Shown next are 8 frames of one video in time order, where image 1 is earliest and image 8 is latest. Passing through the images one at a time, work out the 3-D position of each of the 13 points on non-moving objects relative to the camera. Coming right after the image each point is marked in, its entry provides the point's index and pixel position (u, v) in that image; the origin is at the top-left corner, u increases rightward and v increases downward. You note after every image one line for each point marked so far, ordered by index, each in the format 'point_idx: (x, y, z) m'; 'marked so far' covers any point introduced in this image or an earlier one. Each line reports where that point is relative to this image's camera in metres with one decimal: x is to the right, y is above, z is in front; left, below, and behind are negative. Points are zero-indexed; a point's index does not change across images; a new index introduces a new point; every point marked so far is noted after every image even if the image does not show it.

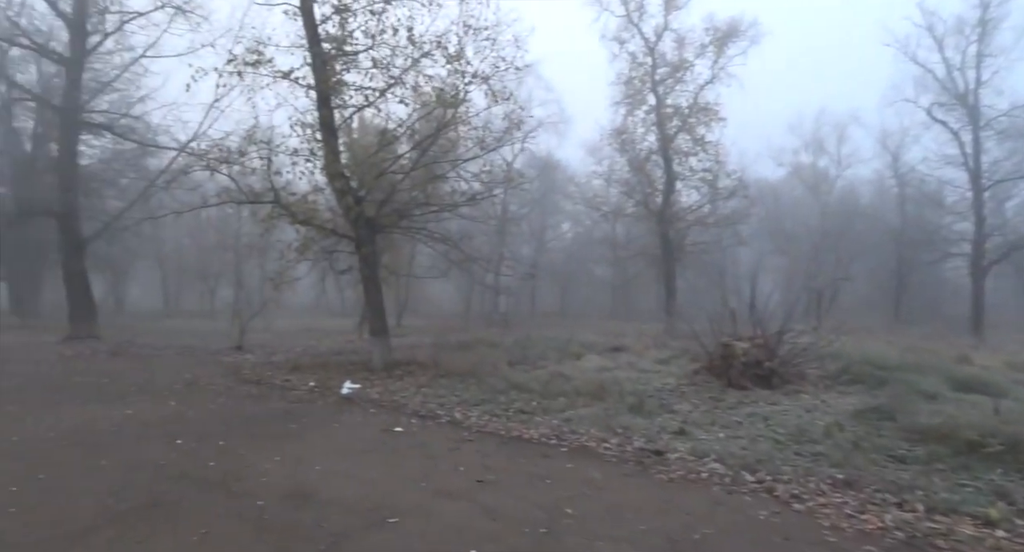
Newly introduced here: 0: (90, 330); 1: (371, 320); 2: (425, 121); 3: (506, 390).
0: (-11.7, -1.5, +17.5) m
1: (-3.4, -1.1, +15.4) m
2: (-2.1, +3.6, +14.9) m
3: (-0.1, -2.3, +12.8) m
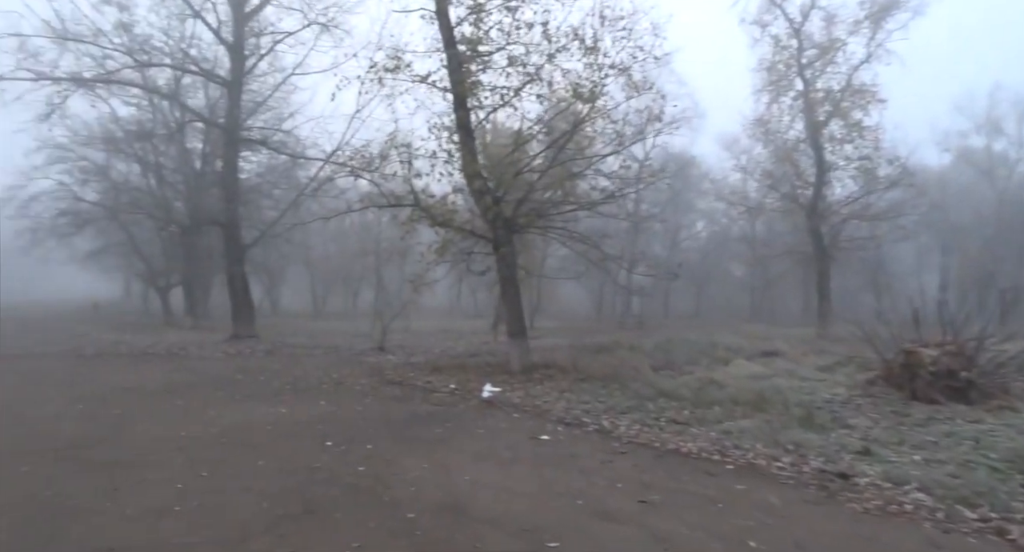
0: (-7.8, -1.6, +18.8) m
1: (-0.1, -1.1, +15.1) m
2: (+1.1, +3.6, +14.4) m
3: (+2.6, -2.3, +11.9) m
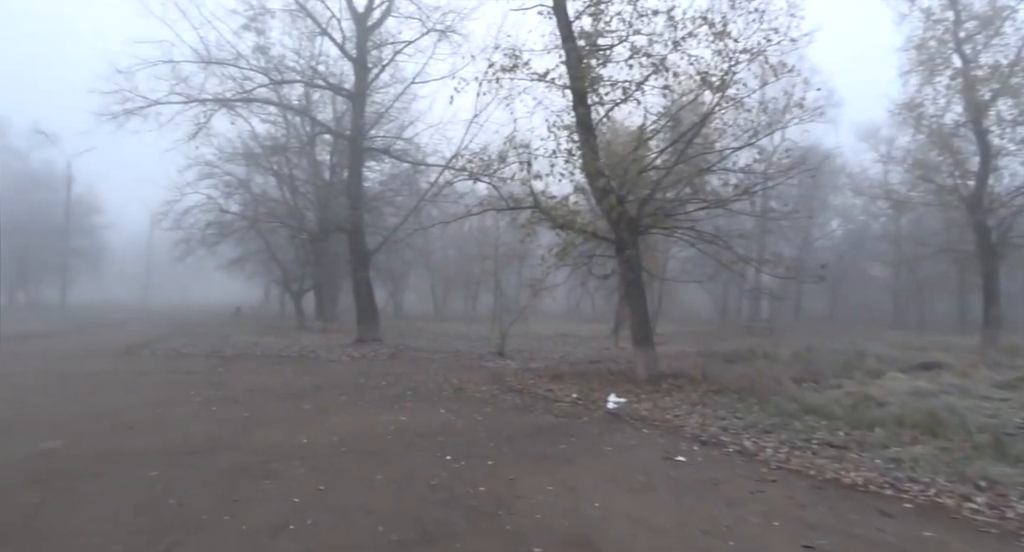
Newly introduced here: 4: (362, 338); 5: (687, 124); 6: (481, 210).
0: (-4.2, -1.8, +19.3) m
1: (+2.7, -1.2, +14.3) m
2: (+3.7, +3.5, +13.4) m
3: (+4.8, -2.3, +10.7) m
4: (-4.6, -1.9, +19.3) m
5: (+3.8, +3.3, +13.6) m
6: (-0.7, +1.6, +15.1) m
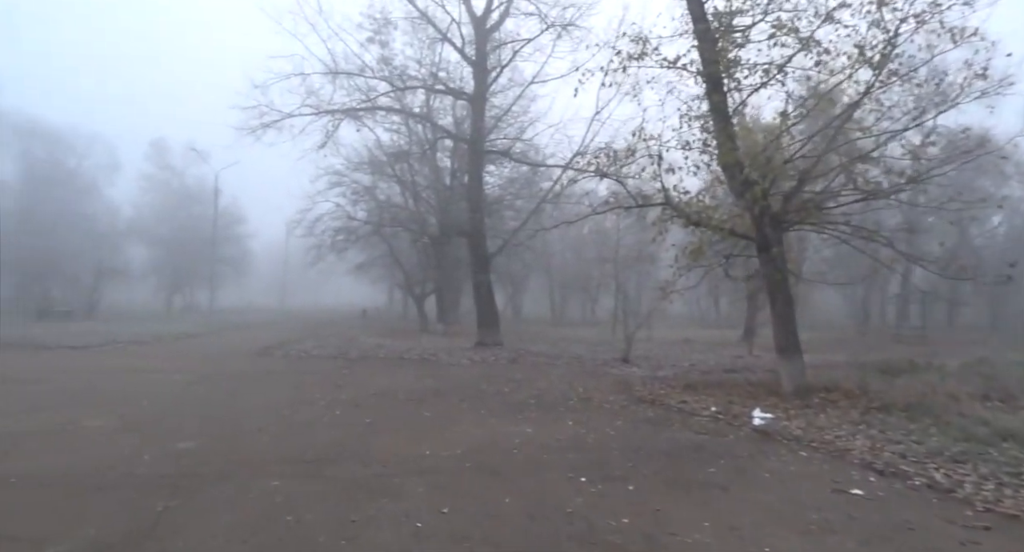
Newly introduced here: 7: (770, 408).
0: (-0.5, -1.9, +19.1) m
1: (+5.4, -1.2, +12.9) m
2: (+6.2, +3.5, +11.8) m
3: (+6.8, -2.3, +8.9) m
4: (-0.9, -2.0, +19.1) m
5: (+6.3, +3.3, +12.0) m
6: (+2.1, +1.5, +14.3) m
7: (+4.5, -2.3, +11.0) m
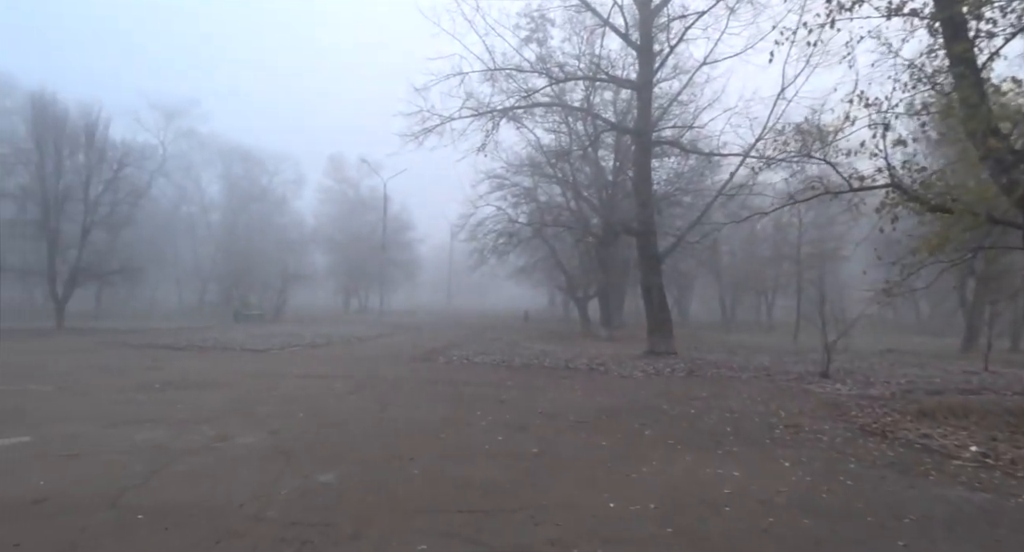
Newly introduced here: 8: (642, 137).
0: (+4.2, -1.9, +17.2) m
1: (+8.4, -1.2, +9.8) m
2: (+8.9, +3.6, +8.6) m
3: (+8.8, -2.3, +5.6) m
4: (+3.9, -2.1, +17.4) m
5: (+9.0, +3.3, +8.8) m
6: (+5.6, +1.5, +12.0) m
7: (+7.1, -2.3, +8.2) m
8: (+3.8, +4.1, +18.4) m
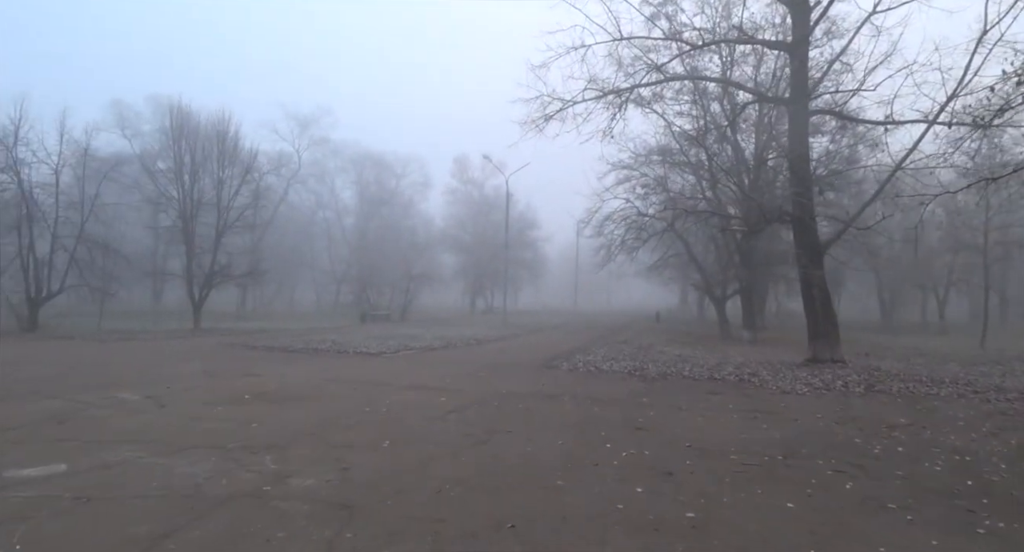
0: (+7.3, -1.8, +14.3) m
1: (+9.9, -1.0, +6.2) m
2: (+10.1, +3.8, +5.0) m
3: (+9.5, -2.1, +2.0) m
4: (+7.0, -1.9, +14.5) m
5: (+10.3, +3.5, +5.1) m
6: (+7.6, +1.7, +8.9) m
7: (+8.4, -2.1, +4.9) m
8: (+7.0, +4.2, +15.5) m
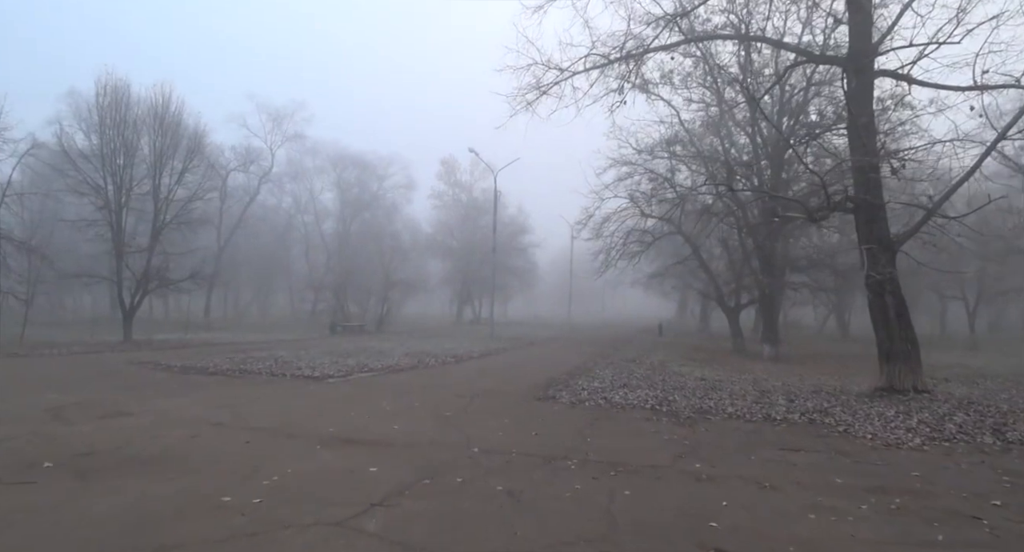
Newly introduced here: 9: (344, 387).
0: (+7.0, -1.8, +11.0) m
1: (+9.8, -0.9, +2.9) m
2: (+10.0, +3.9, +1.8) m
3: (+9.4, -1.9, -1.3) m
4: (+6.7, -2.0, +11.2) m
5: (+10.2, +3.6, +1.9) m
6: (+7.4, +1.7, +5.7) m
7: (+8.2, -2.0, +1.6) m
8: (+6.8, +4.1, +12.3) m
9: (-2.8, -1.9, +10.6) m
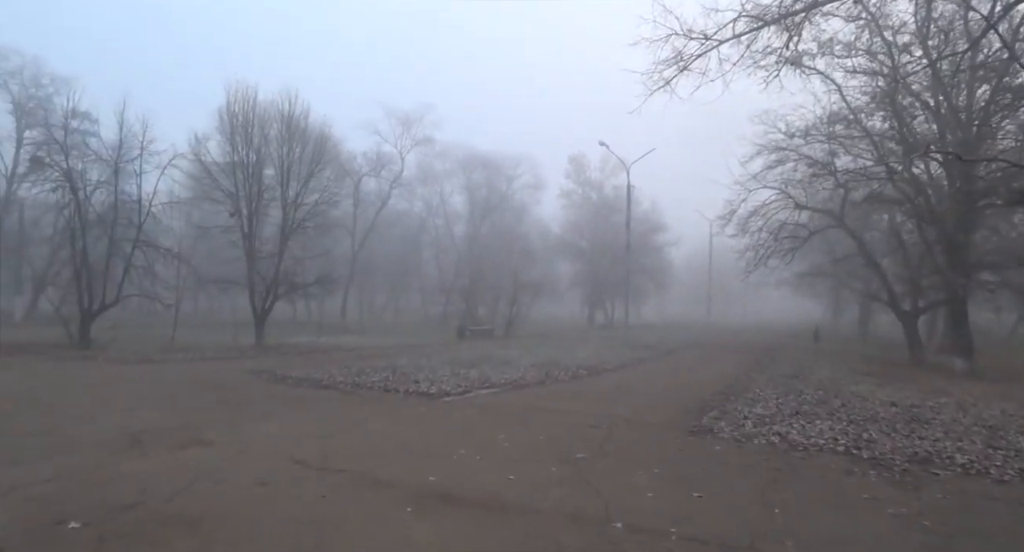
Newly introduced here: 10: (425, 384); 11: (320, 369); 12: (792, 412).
0: (+9.0, -1.8, +7.7) m
1: (+10.0, -0.9, -0.8) m
2: (+9.9, +3.9, -1.9) m
3: (+8.8, -1.9, -4.8) m
4: (+8.7, -1.9, +8.0) m
5: (+10.1, +3.6, -1.8) m
6: (+8.2, +1.7, +2.4) m
7: (+8.2, -2.0, -1.7) m
8: (+8.9, +4.1, +9.0) m
9: (-0.8, -1.9, +9.2) m
10: (-1.6, -2.0, +11.7) m
11: (-4.1, -2.0, +13.6) m
12: (+4.4, -2.1, +9.8) m
